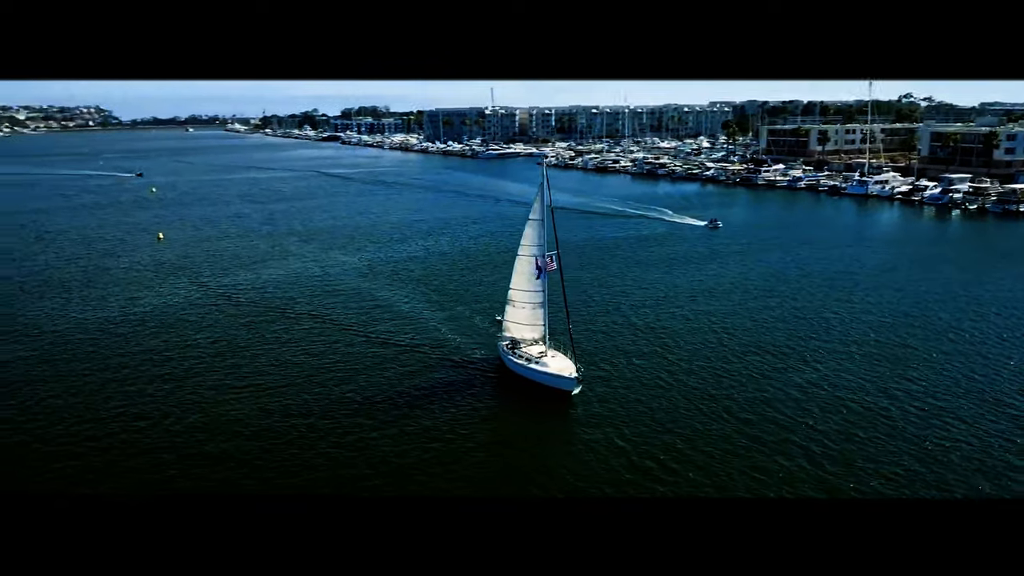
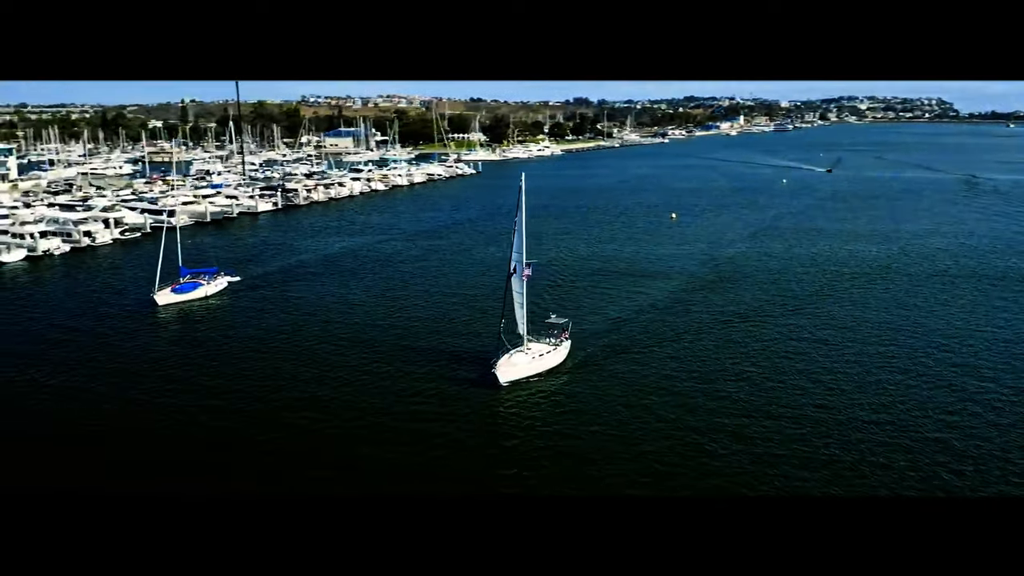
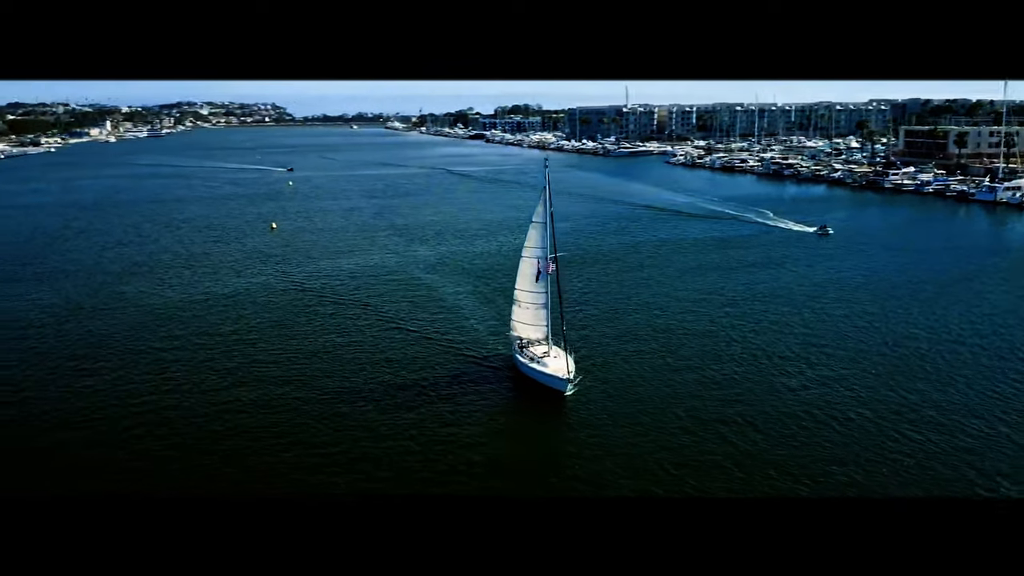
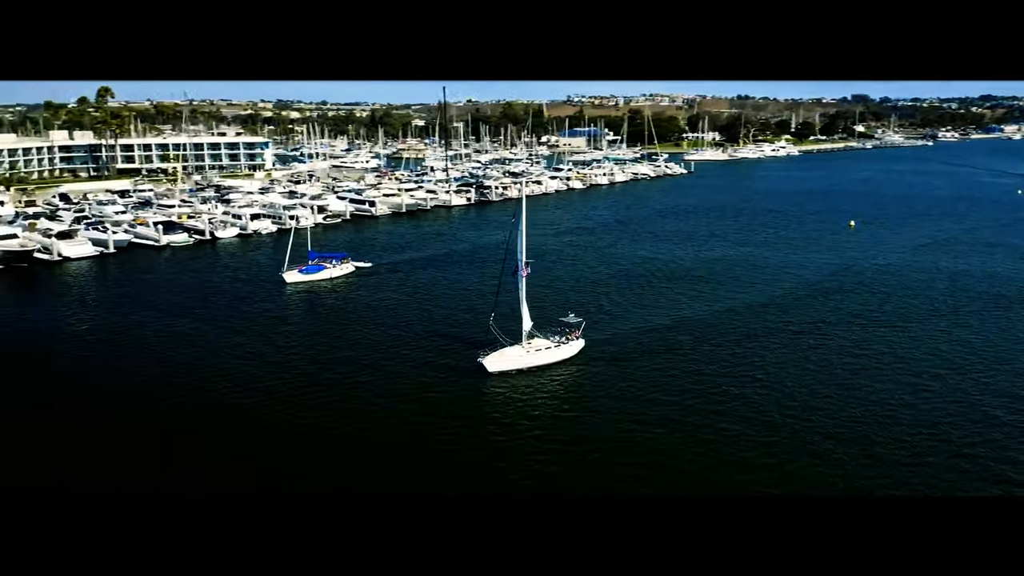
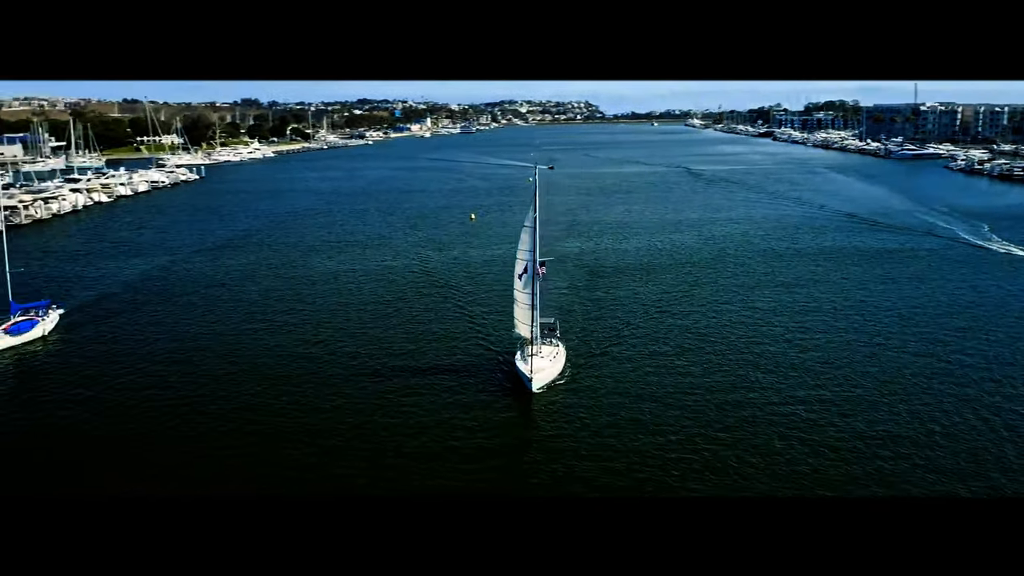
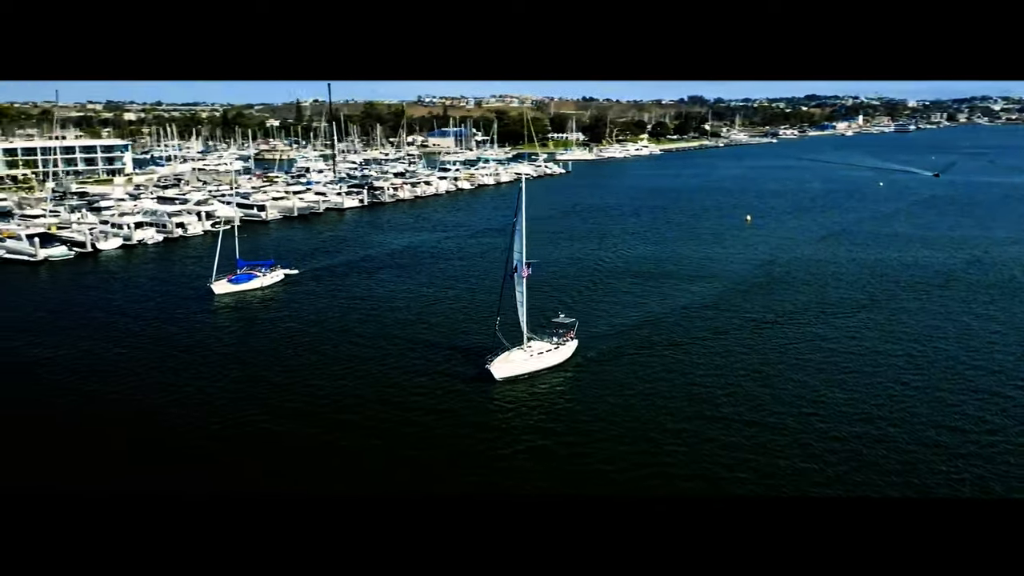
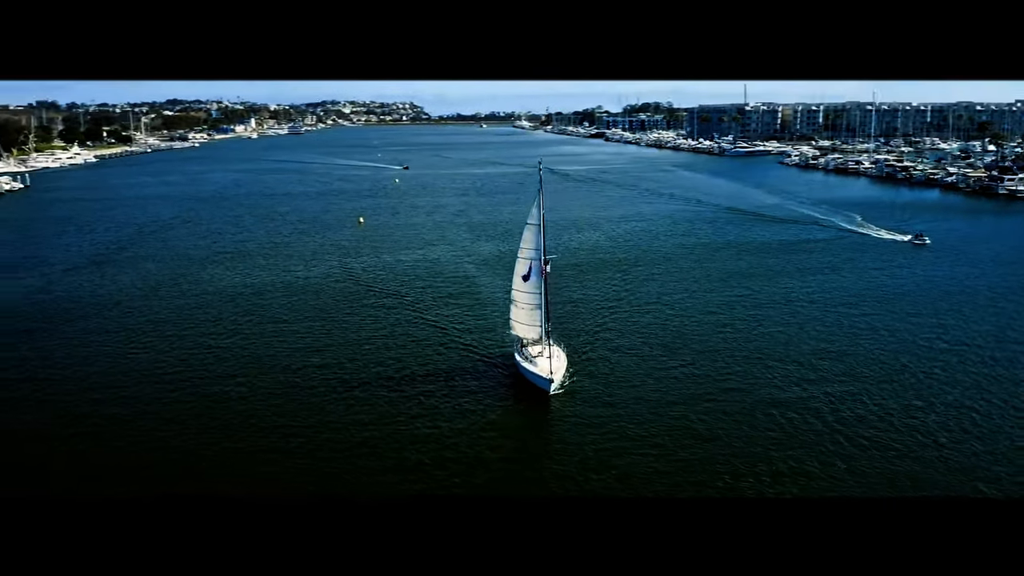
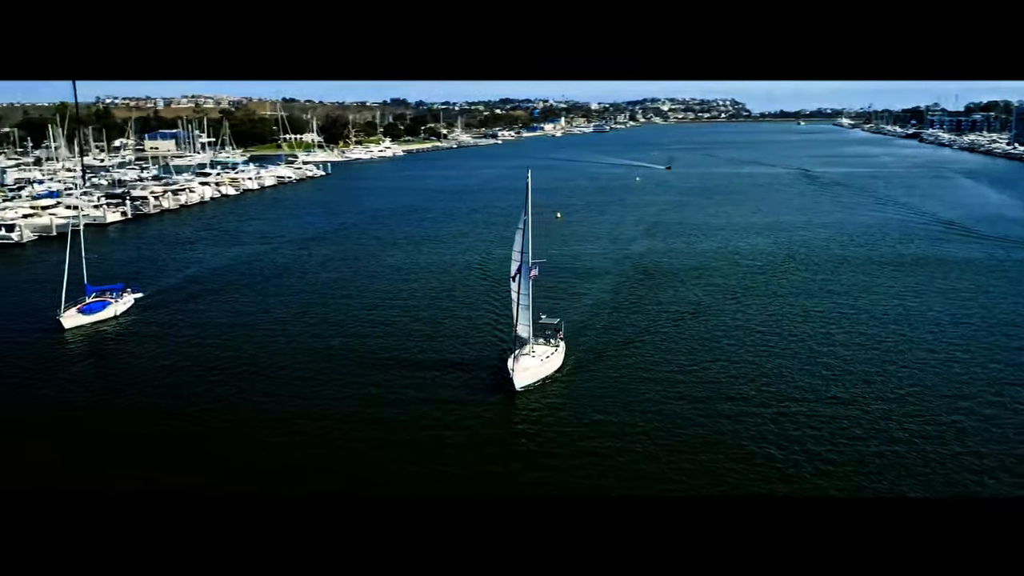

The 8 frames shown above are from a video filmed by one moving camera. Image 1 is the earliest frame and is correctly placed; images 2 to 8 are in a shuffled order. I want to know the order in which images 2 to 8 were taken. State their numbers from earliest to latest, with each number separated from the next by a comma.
3, 7, 5, 8, 2, 6, 4
